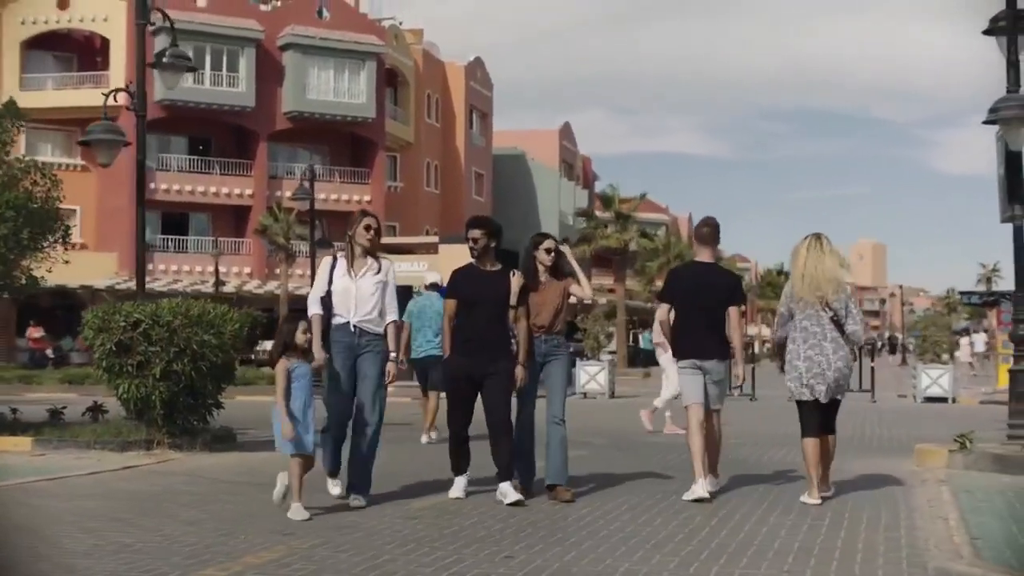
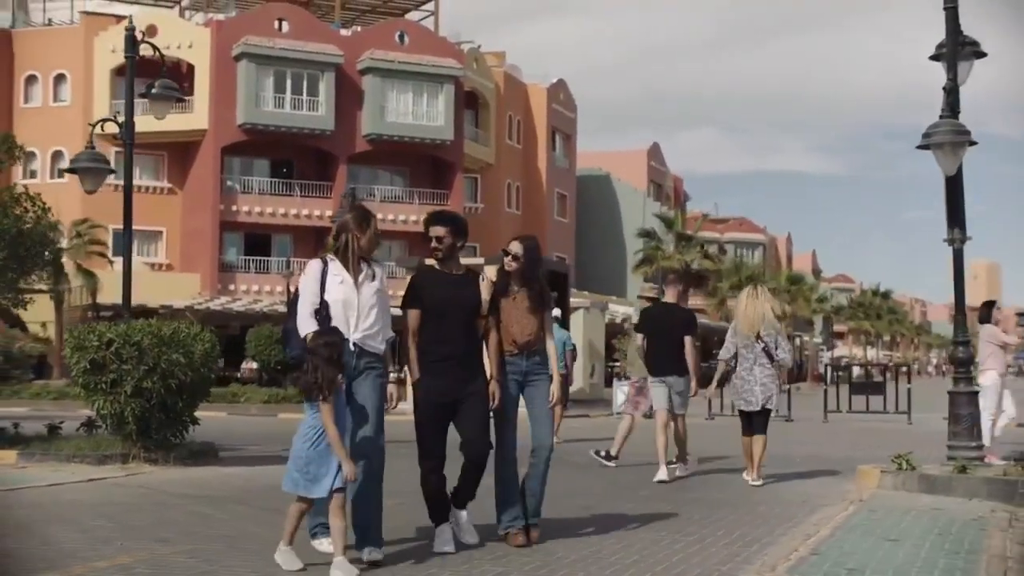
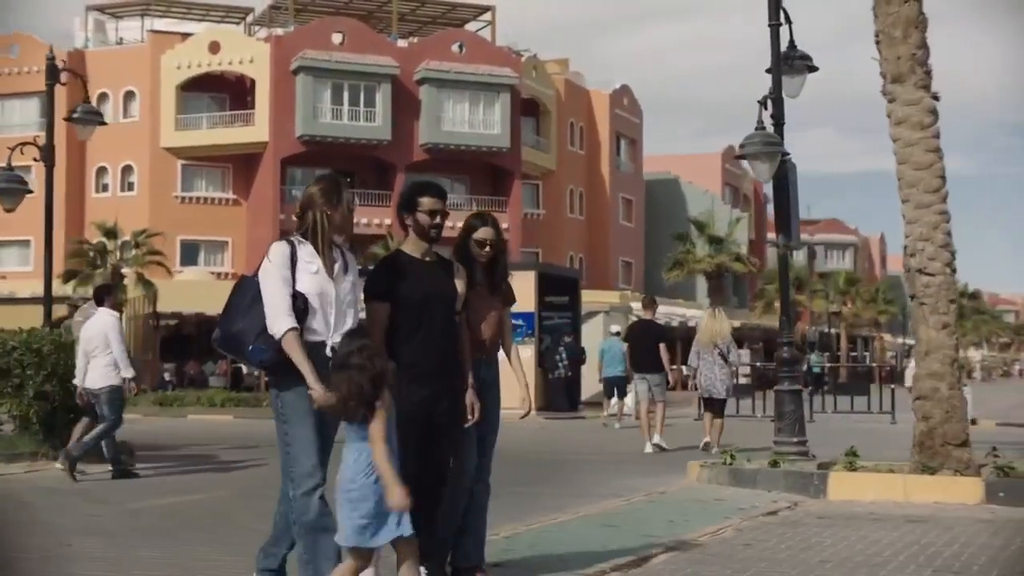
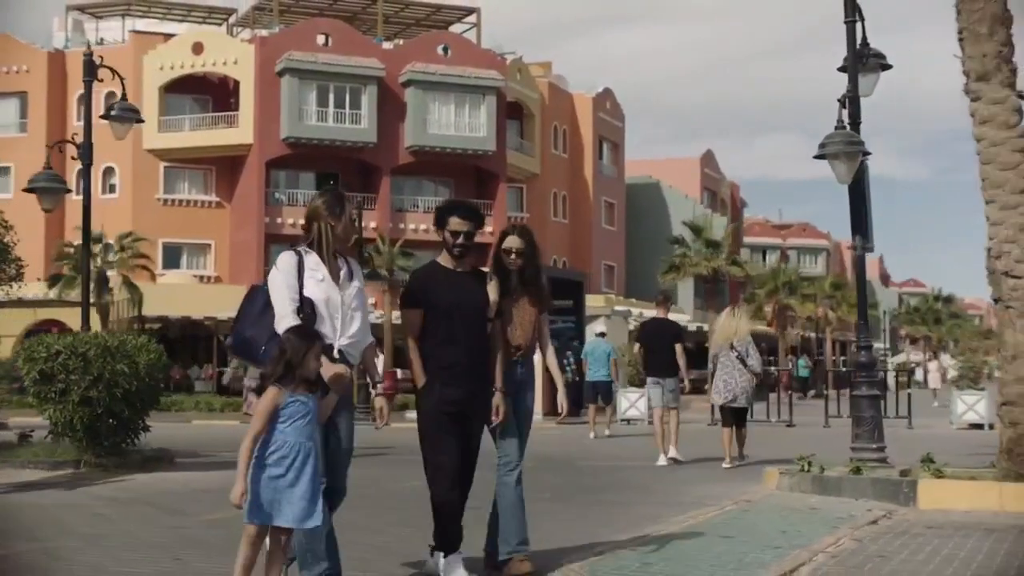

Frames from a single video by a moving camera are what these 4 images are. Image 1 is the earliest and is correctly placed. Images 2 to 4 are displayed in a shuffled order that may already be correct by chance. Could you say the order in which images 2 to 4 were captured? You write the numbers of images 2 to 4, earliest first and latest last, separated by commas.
2, 4, 3
